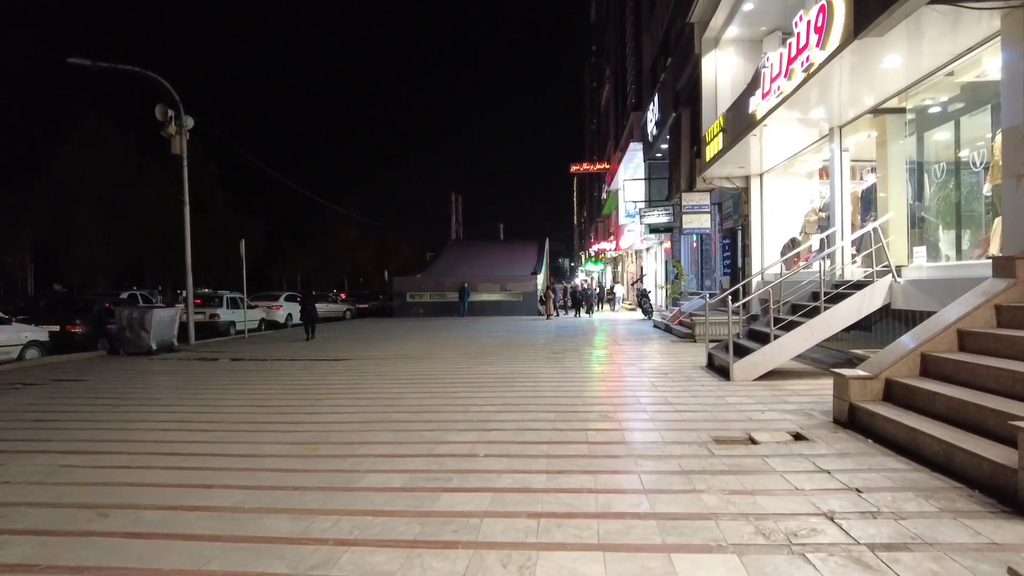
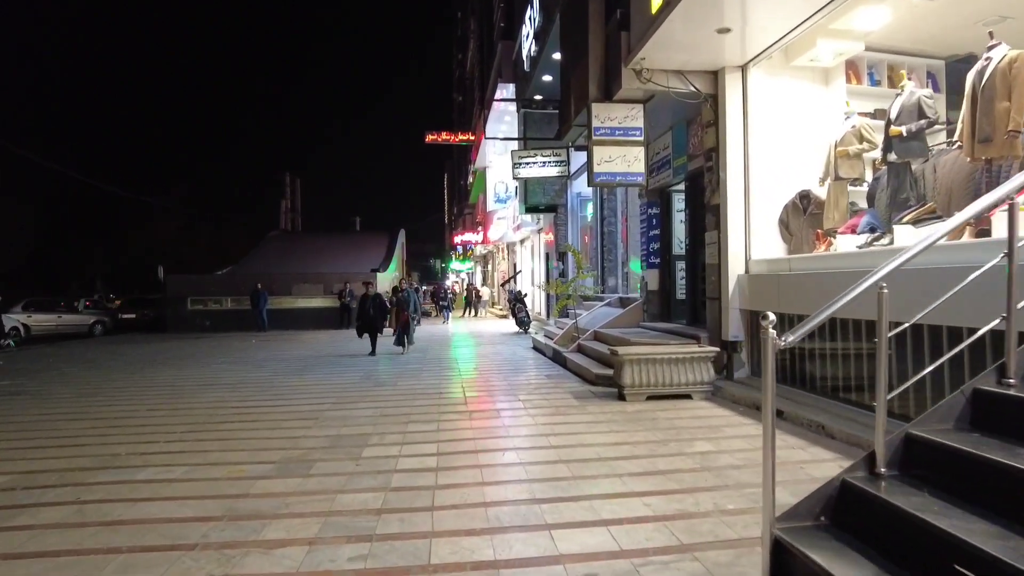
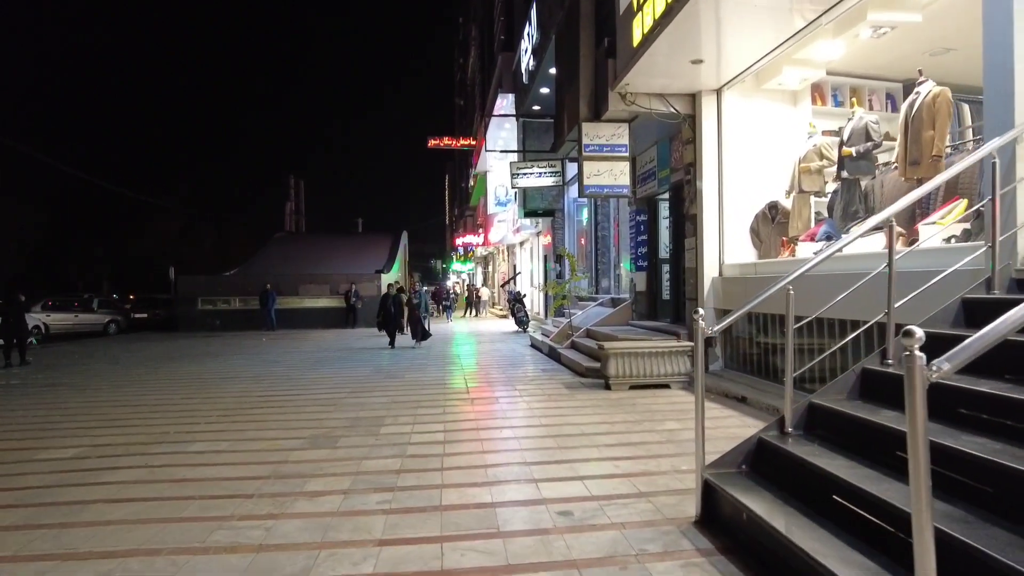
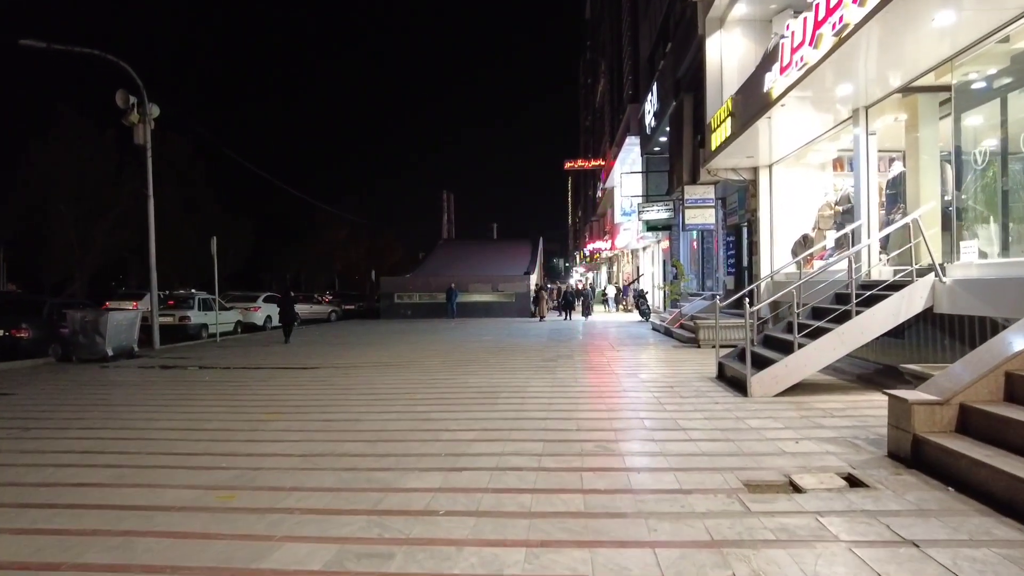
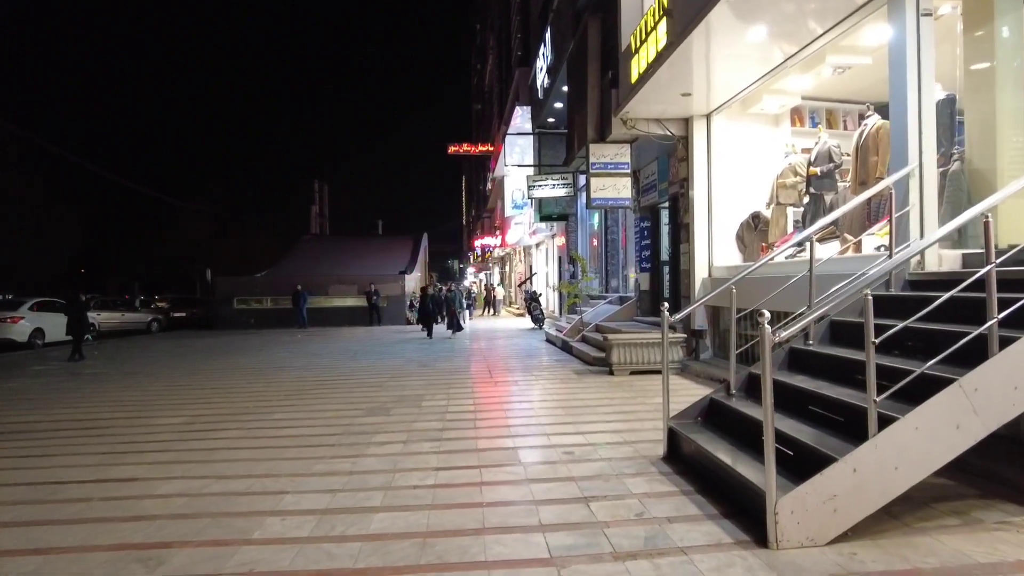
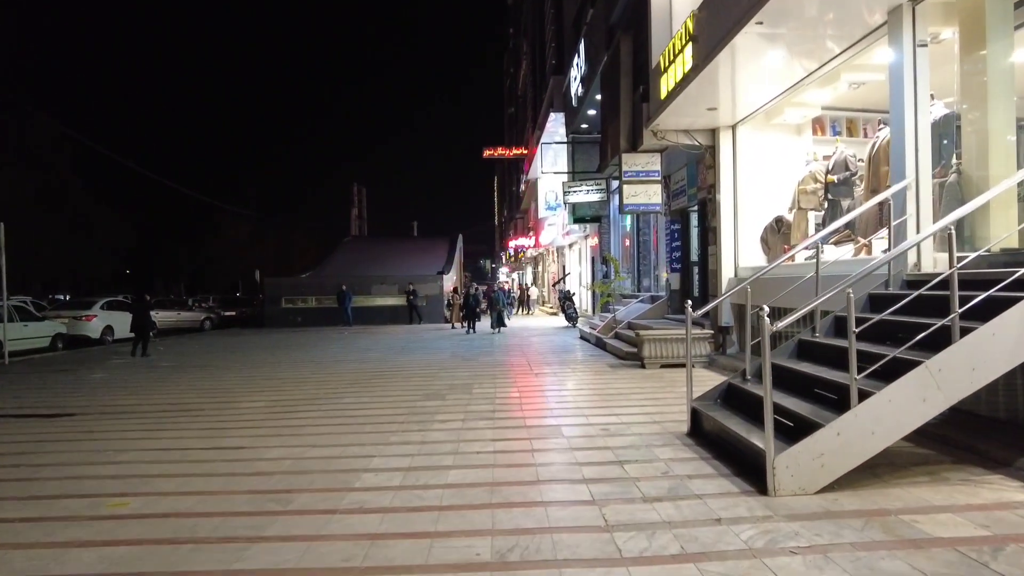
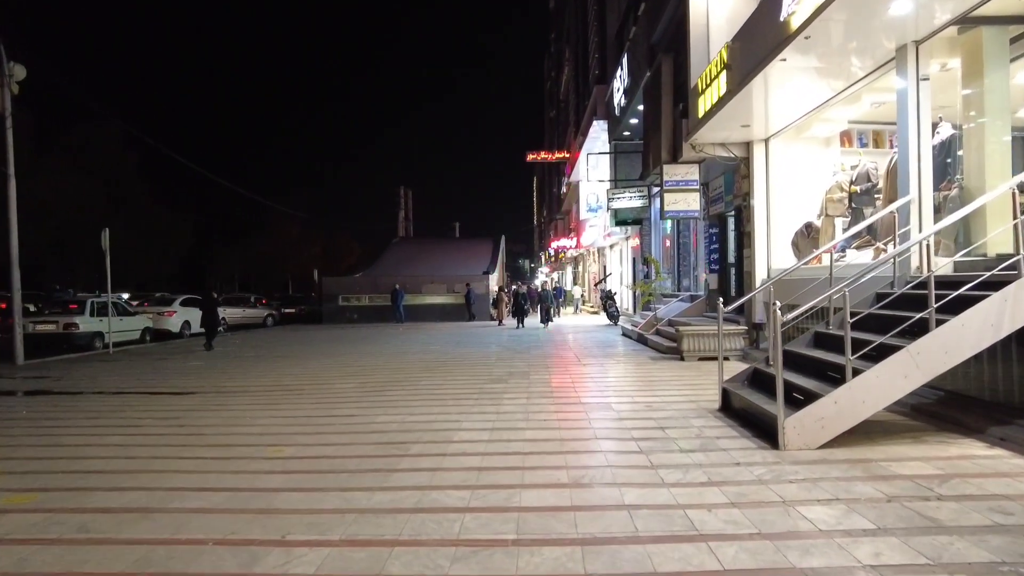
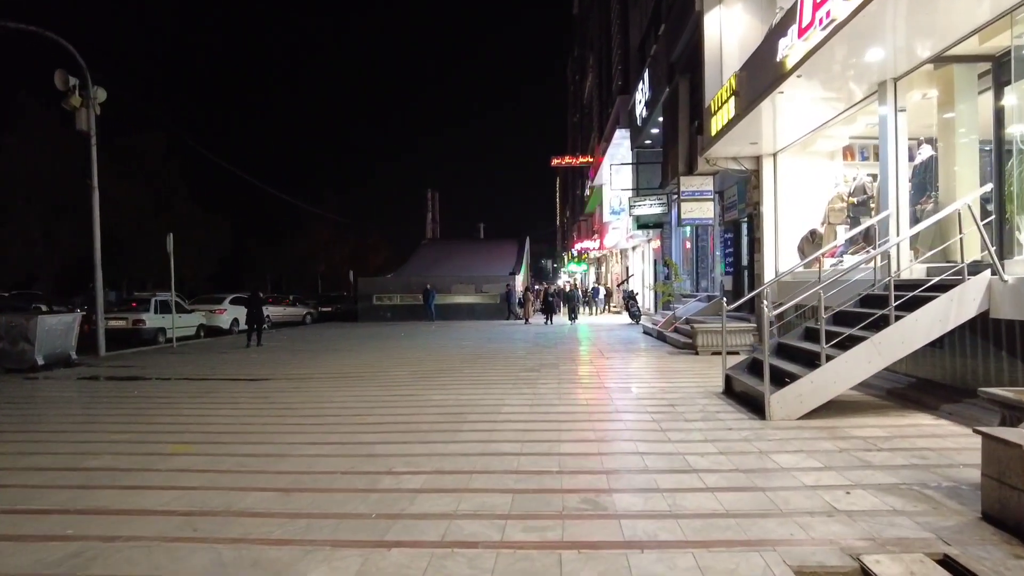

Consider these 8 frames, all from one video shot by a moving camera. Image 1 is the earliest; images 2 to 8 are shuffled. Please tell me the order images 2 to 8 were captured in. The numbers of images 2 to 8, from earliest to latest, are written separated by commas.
4, 8, 7, 6, 5, 3, 2
